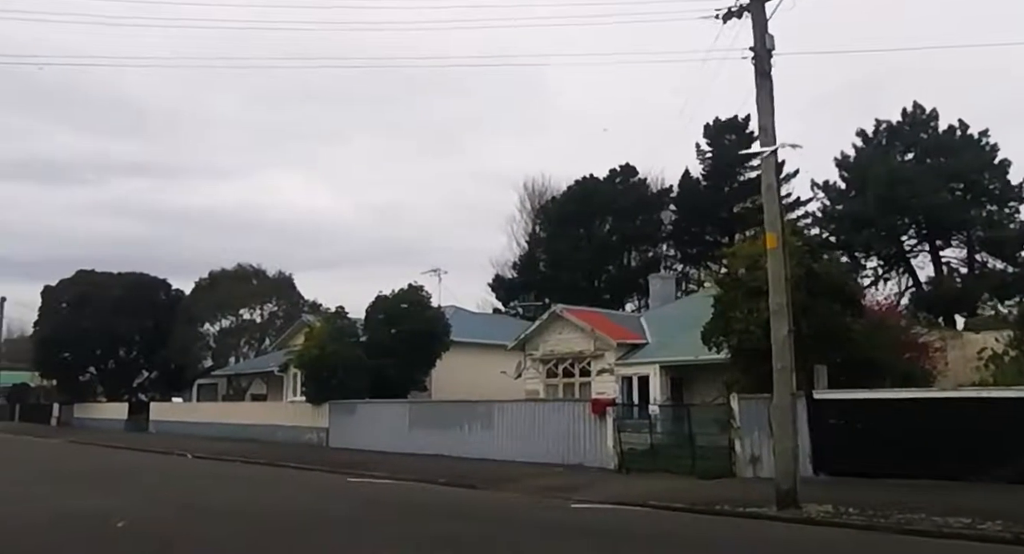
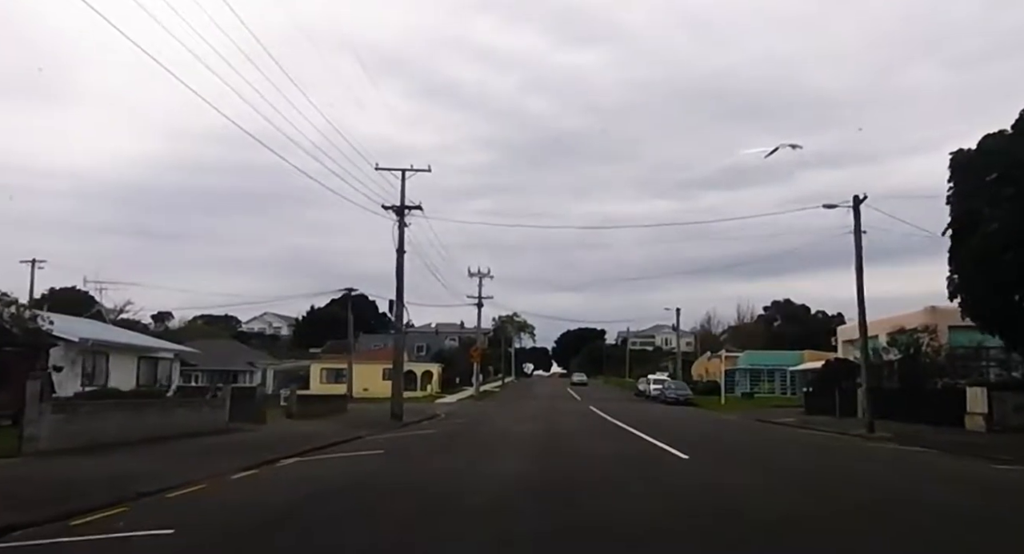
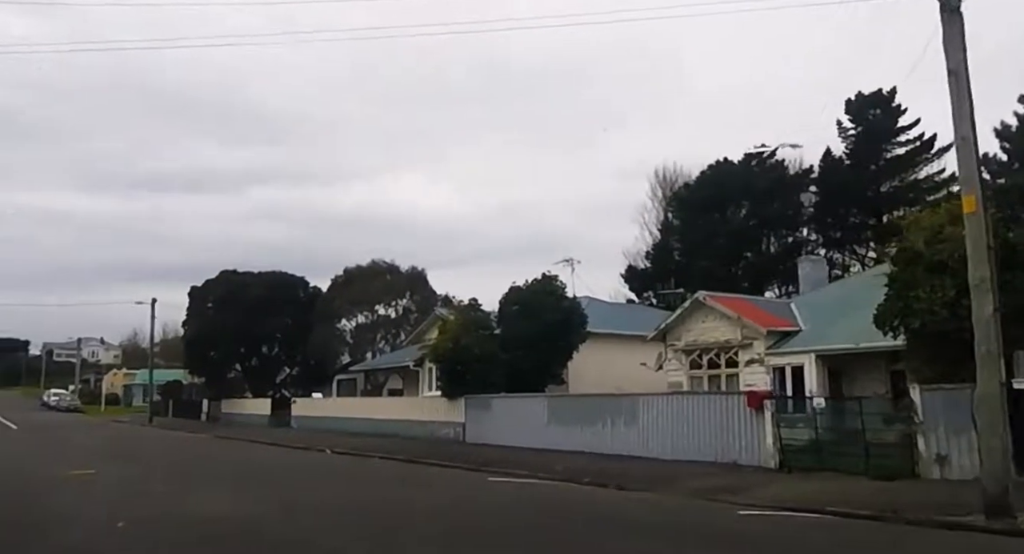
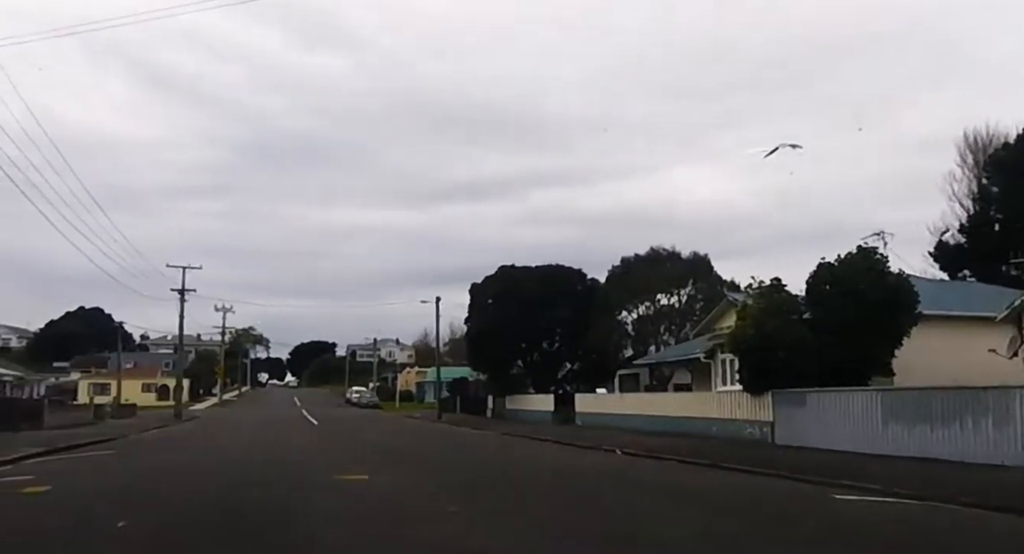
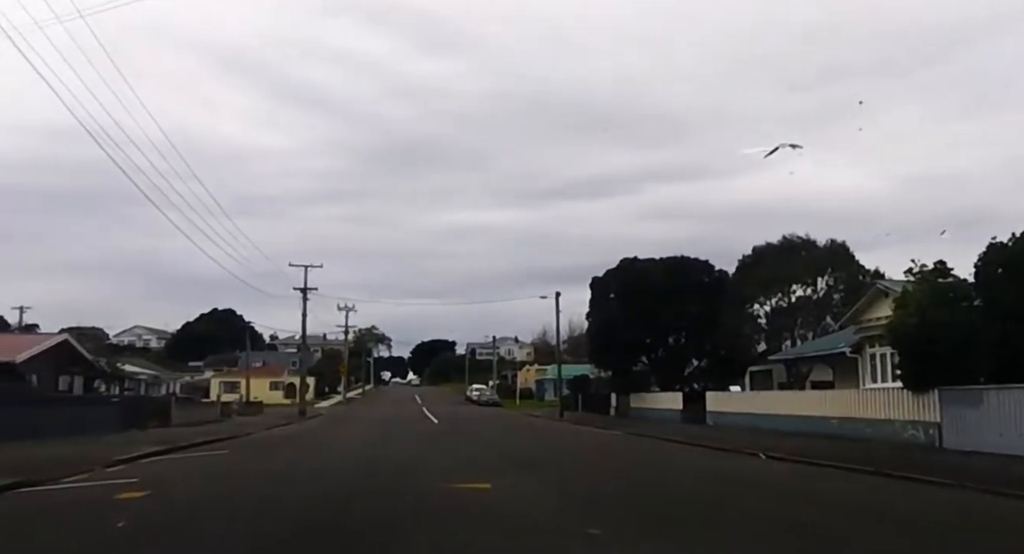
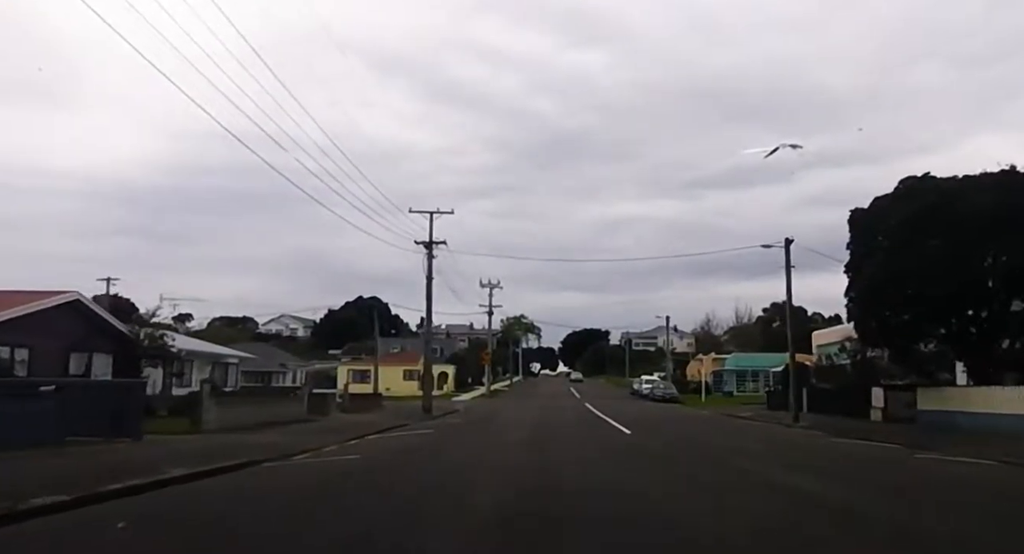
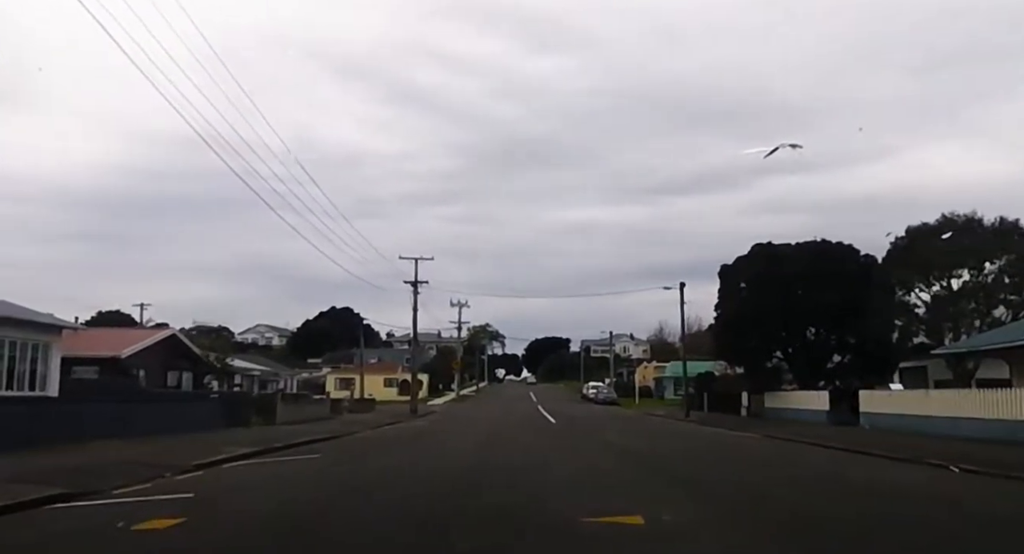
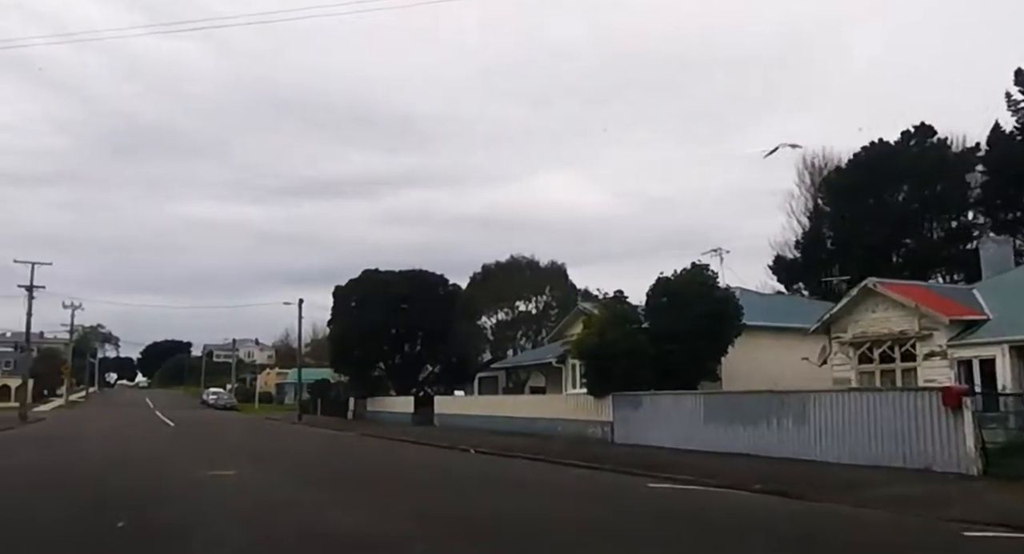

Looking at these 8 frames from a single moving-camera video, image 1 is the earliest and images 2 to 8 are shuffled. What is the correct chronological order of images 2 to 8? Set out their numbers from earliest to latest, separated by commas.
3, 8, 4, 5, 7, 6, 2
